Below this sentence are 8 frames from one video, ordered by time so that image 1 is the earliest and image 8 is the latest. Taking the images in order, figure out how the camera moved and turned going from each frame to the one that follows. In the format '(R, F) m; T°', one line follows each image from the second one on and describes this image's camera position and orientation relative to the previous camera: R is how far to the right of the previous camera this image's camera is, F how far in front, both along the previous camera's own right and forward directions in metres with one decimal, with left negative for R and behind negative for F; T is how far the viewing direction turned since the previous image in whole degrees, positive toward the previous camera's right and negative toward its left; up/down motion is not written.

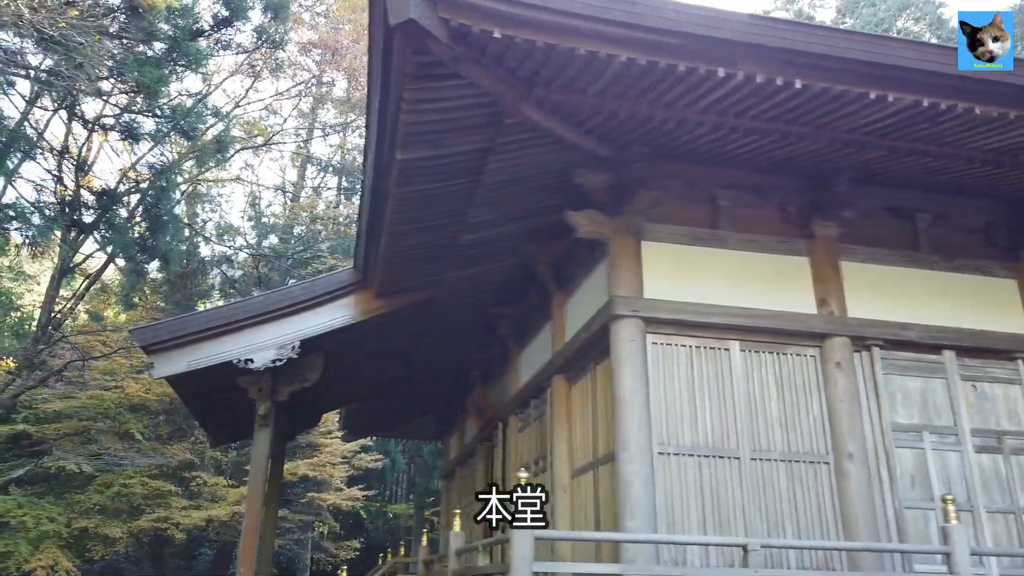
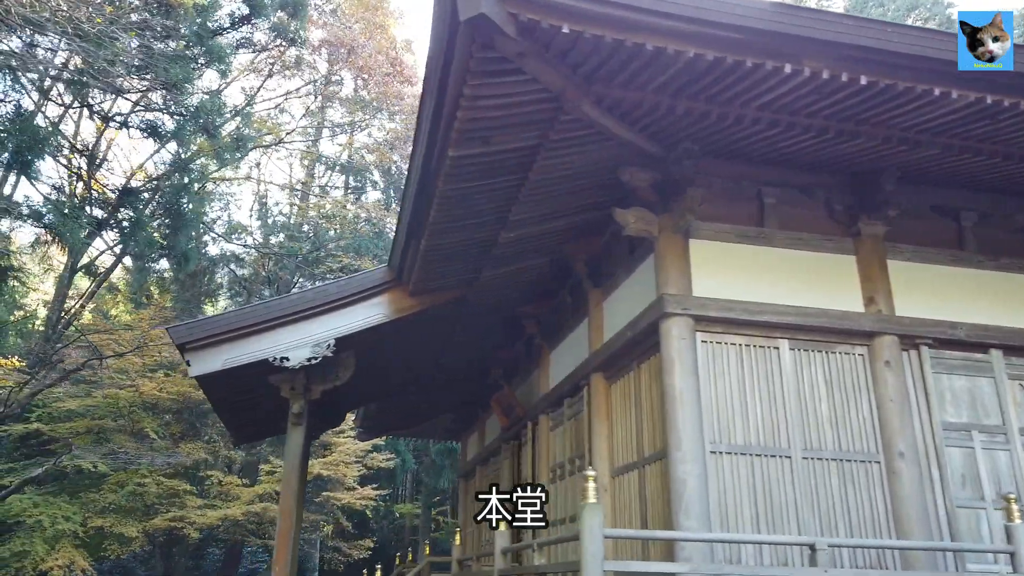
(-0.3, 0.0) m; 0°
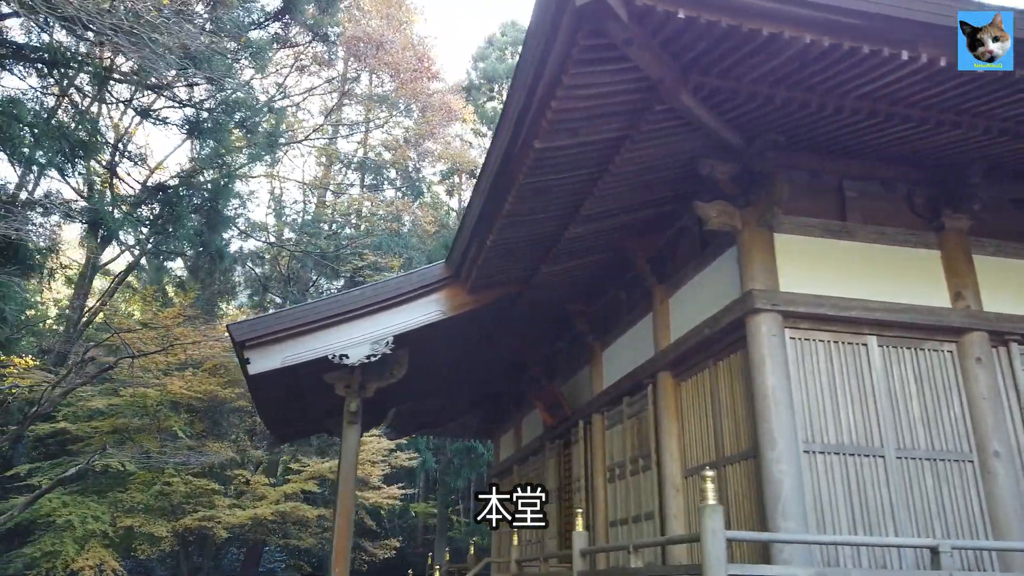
(-0.5, +0.1) m; 0°
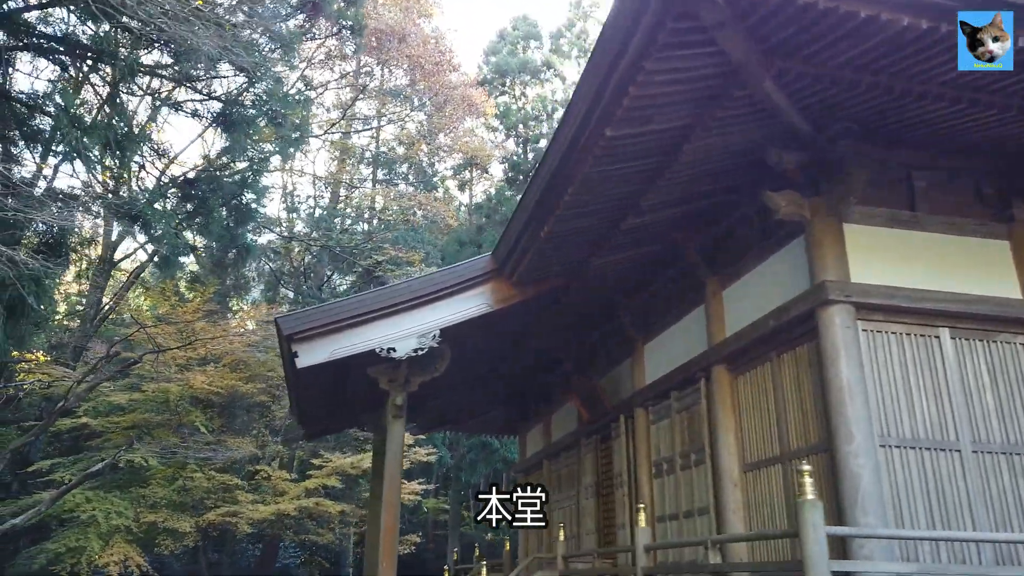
(-0.4, +0.1) m; 0°
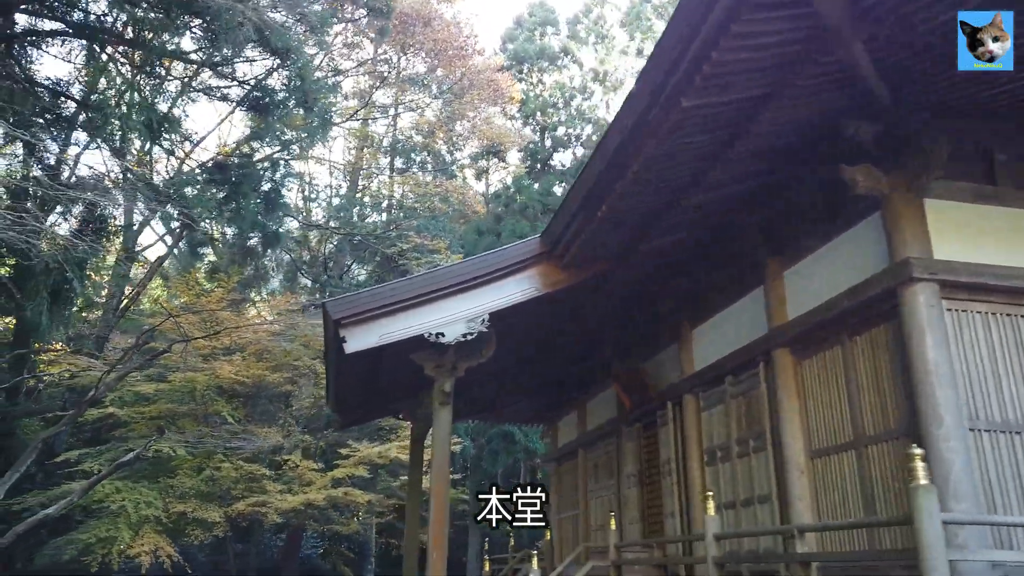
(-0.3, +0.2) m; -1°
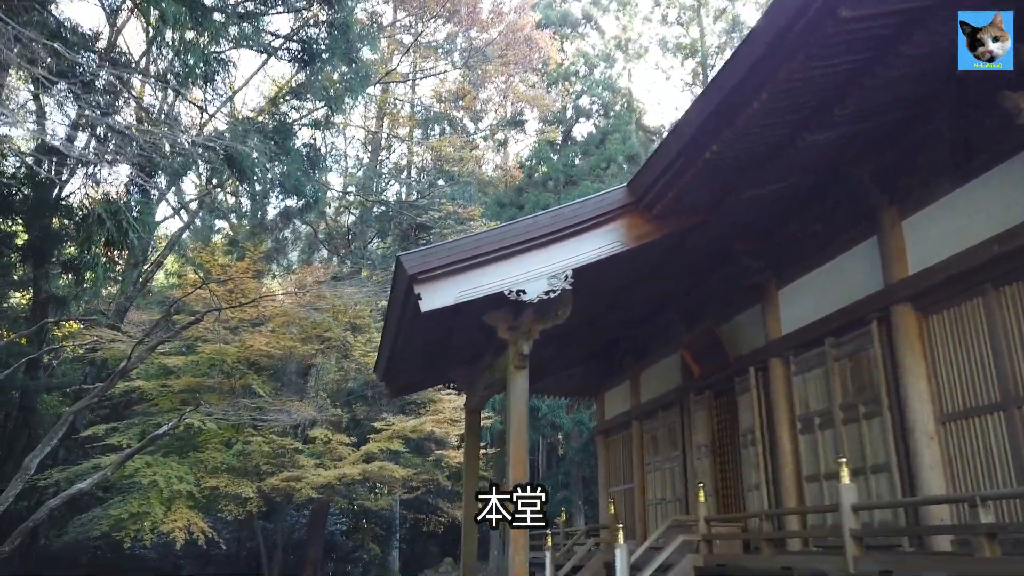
(-0.6, +0.4) m; 0°
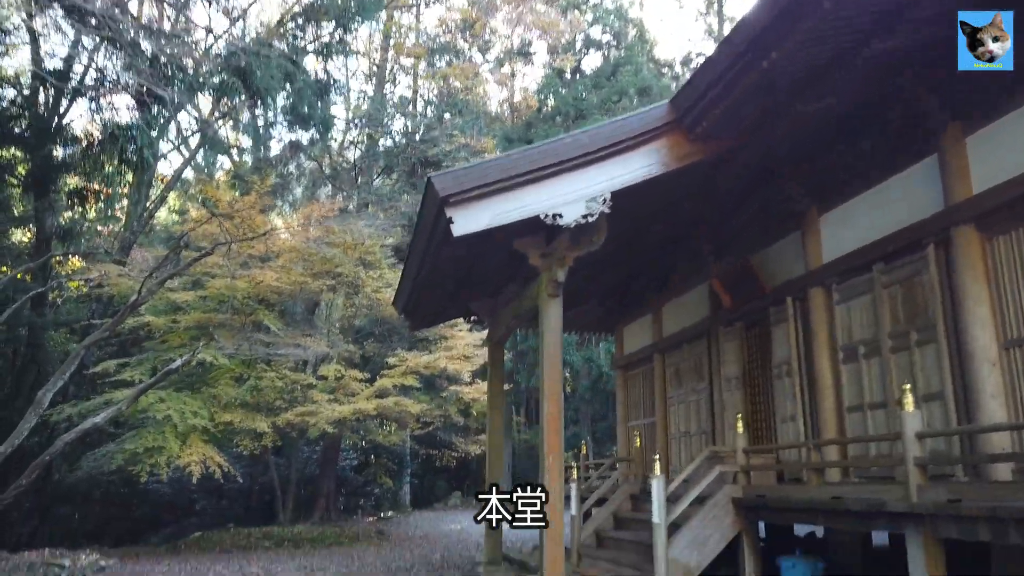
(-0.2, +0.2) m; 0°
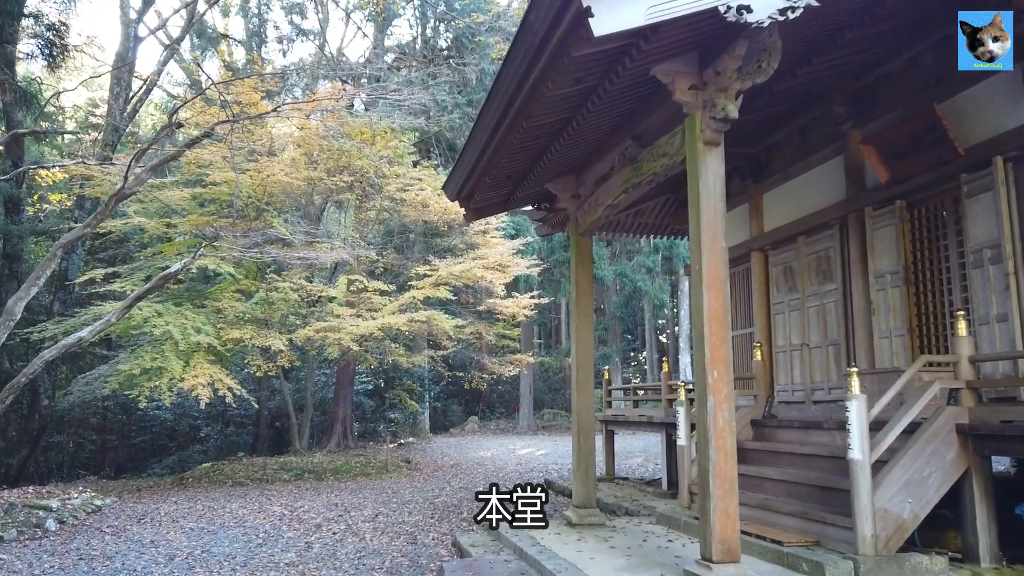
(-0.7, +1.5) m; 0°
